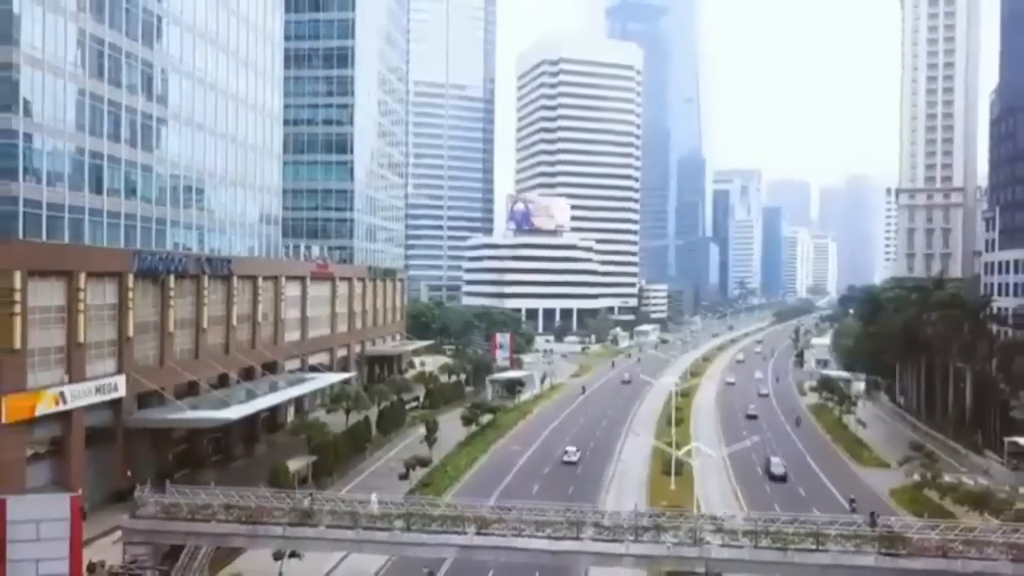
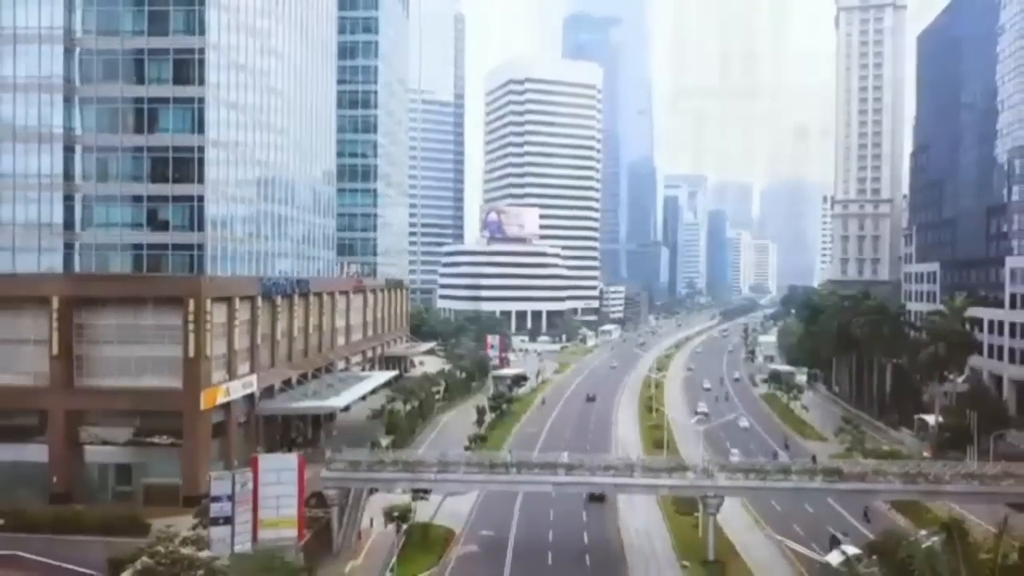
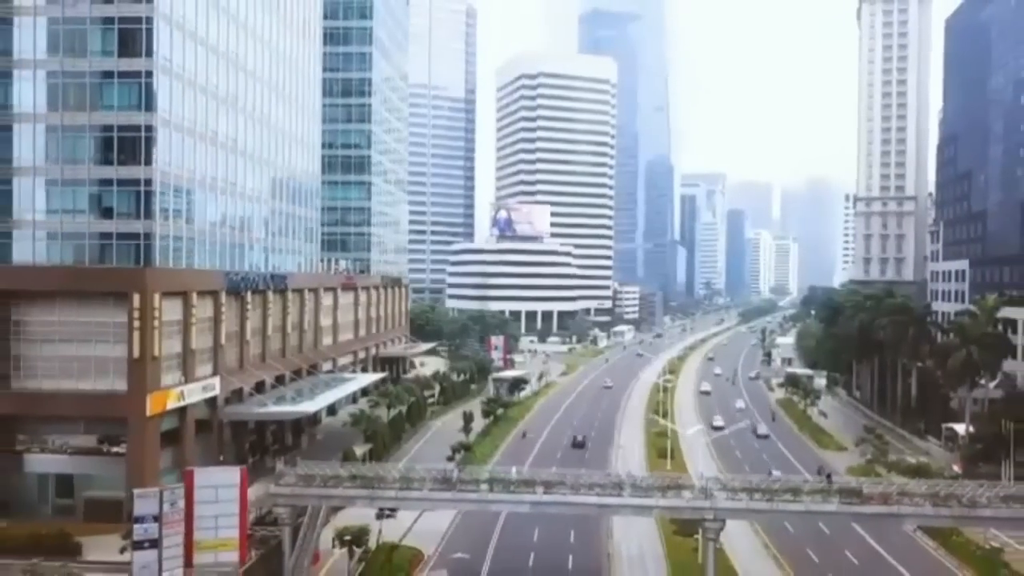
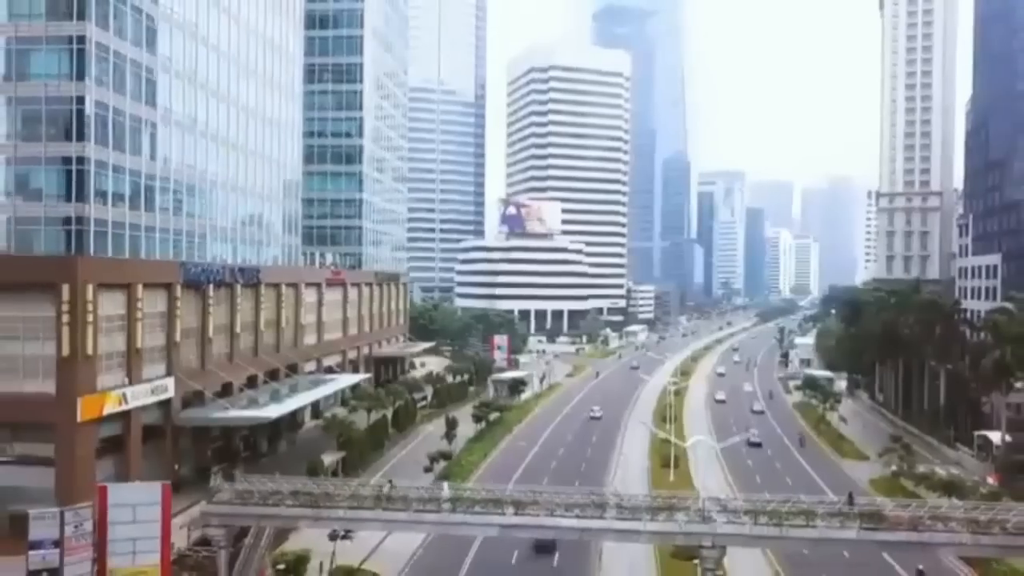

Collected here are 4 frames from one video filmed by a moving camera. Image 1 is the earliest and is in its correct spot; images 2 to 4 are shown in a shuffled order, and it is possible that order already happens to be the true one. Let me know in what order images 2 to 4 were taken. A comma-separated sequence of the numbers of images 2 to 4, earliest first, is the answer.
4, 3, 2
